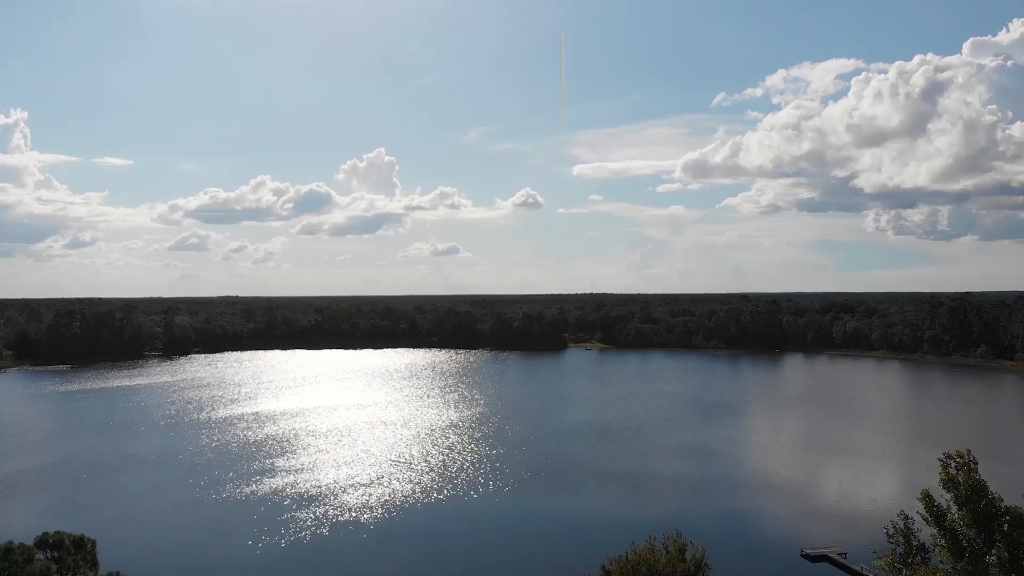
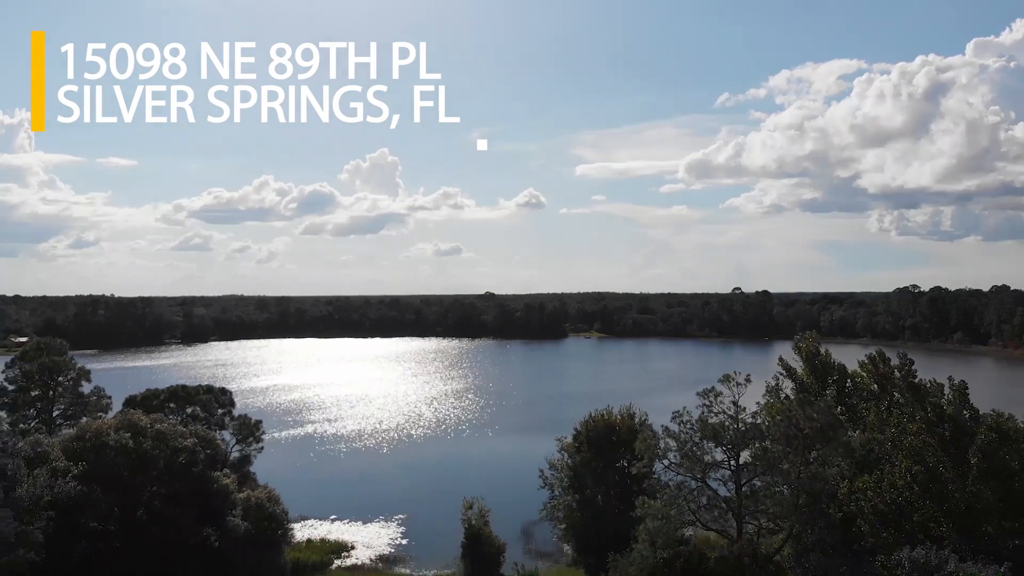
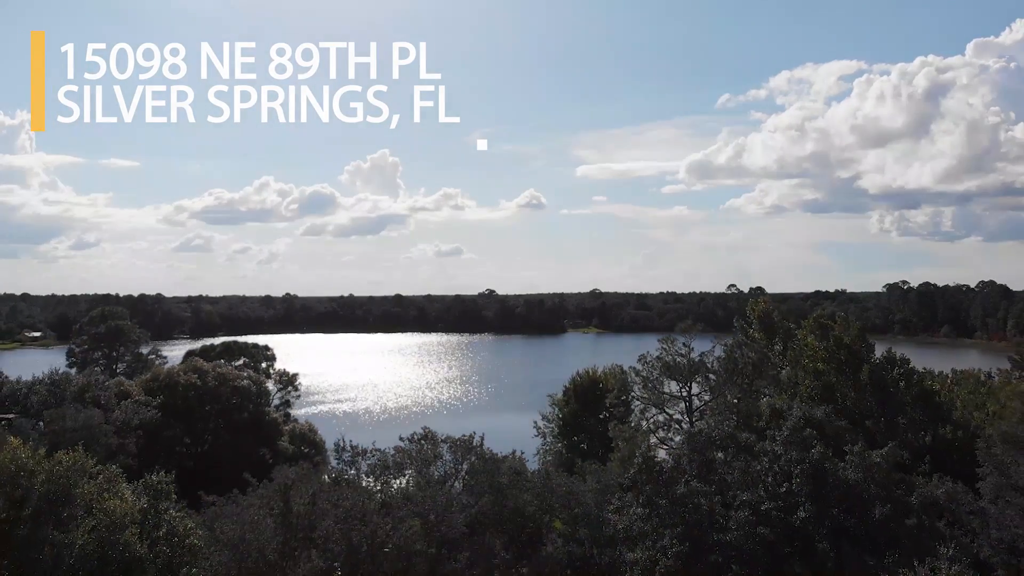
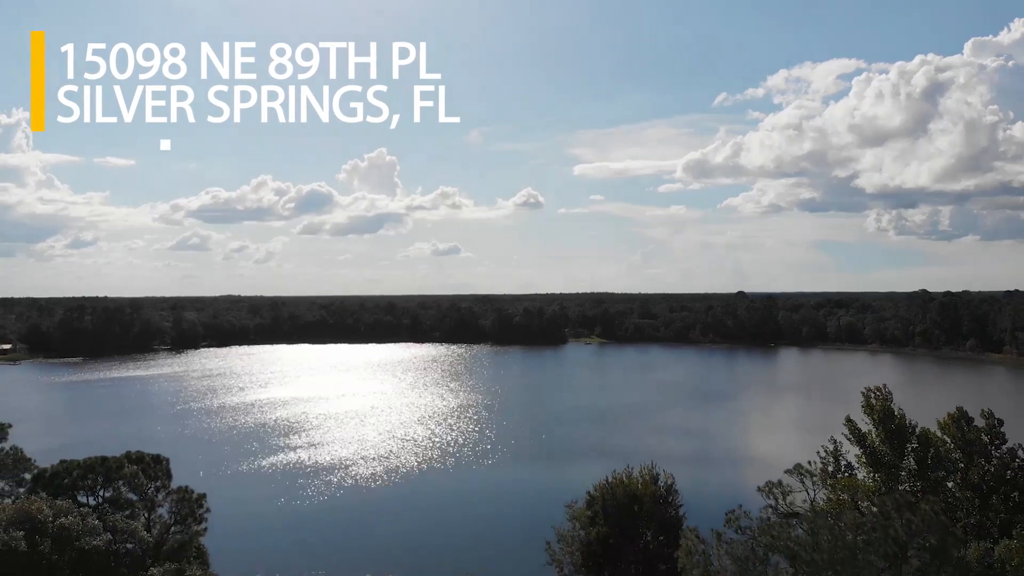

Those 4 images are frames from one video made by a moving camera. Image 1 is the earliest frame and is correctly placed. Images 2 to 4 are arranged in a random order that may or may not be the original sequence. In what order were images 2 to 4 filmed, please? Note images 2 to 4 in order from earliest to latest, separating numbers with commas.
4, 2, 3
